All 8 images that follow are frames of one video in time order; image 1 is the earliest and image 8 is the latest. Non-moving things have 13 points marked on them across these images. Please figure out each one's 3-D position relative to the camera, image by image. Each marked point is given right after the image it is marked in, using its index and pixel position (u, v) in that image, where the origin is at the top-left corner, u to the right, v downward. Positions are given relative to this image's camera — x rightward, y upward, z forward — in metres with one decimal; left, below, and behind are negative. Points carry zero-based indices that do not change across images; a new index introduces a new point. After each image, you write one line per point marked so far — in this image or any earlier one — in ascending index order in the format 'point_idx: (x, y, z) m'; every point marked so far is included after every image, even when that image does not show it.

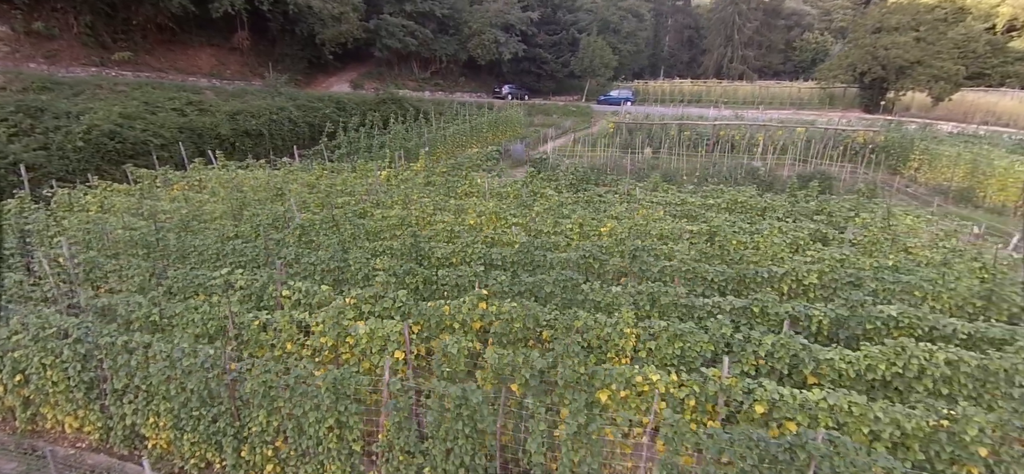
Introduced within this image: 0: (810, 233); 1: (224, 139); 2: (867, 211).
0: (+5.5, +0.1, +9.4) m
1: (-9.8, +3.4, +17.5) m
2: (+8.0, +0.6, +11.4) m
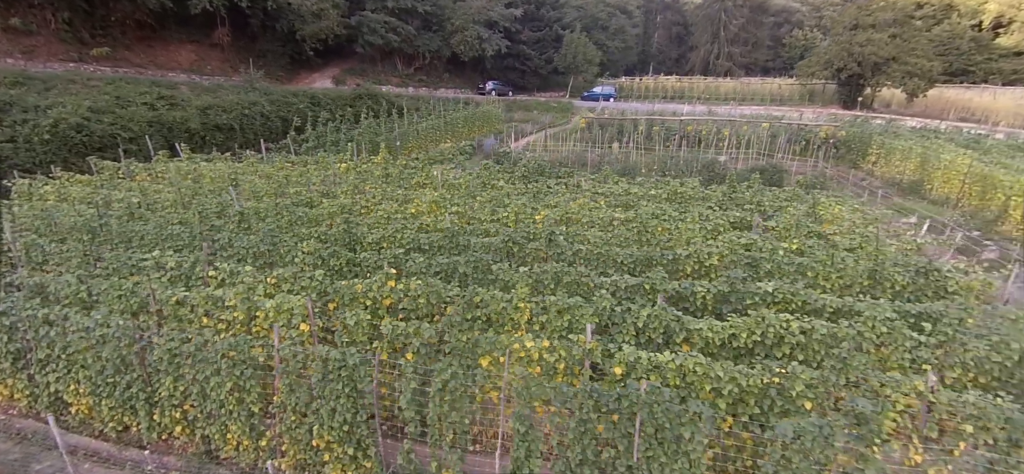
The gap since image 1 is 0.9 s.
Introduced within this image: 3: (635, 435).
0: (+4.3, +0.3, +9.9) m
1: (-11.1, +3.7, +17.8) m
2: (+6.7, +0.8, +11.9) m
3: (+1.1, -1.7, +4.3) m
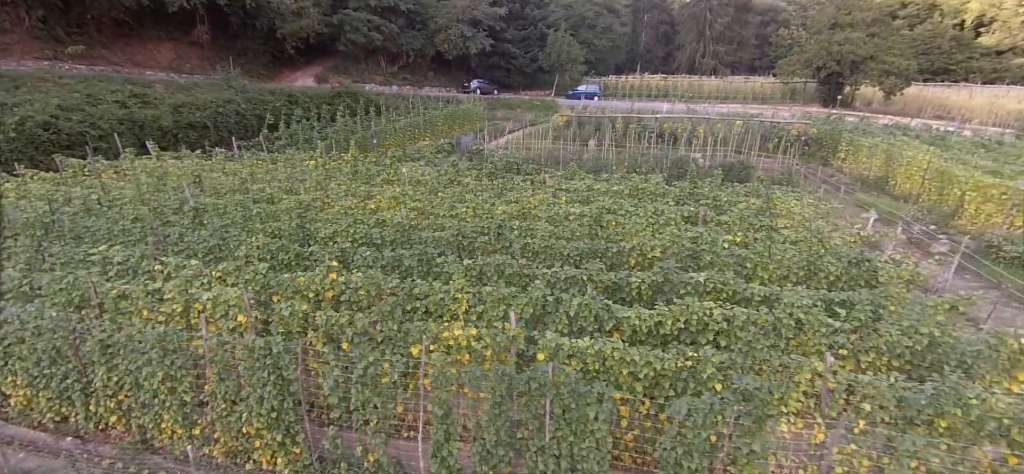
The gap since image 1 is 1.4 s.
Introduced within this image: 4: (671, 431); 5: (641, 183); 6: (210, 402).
0: (+3.5, +0.5, +10.1) m
1: (-12.1, +3.7, +17.8) m
2: (+5.9, +1.0, +12.1) m
3: (+0.3, -1.6, +4.5) m
4: (+1.3, -1.6, +4.2) m
5: (+3.2, +1.3, +12.4) m
6: (-3.1, -1.7, +5.2) m
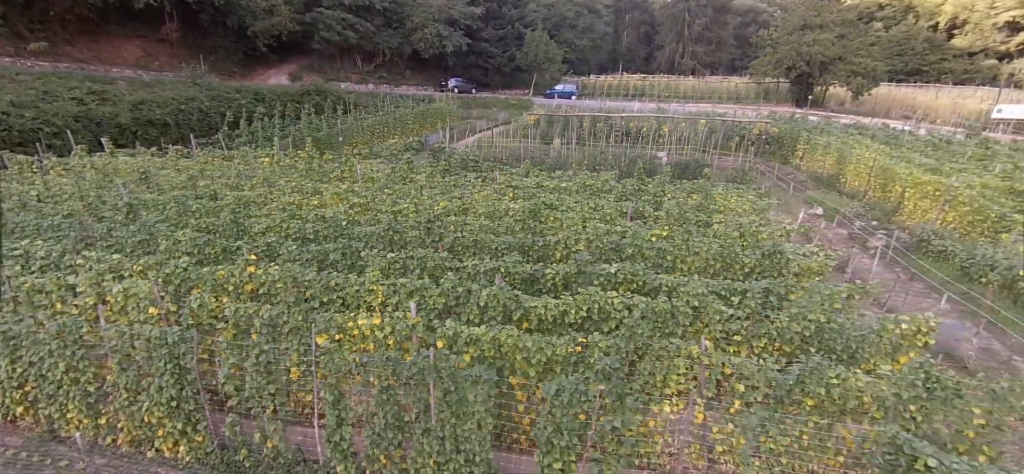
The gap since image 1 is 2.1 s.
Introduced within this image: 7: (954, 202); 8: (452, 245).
0: (+2.3, +0.6, +10.4) m
1: (-13.5, +3.8, +17.7) m
2: (+4.6, +1.1, +12.4) m
3: (-0.7, -1.5, +4.7) m
4: (+0.3, -1.5, +4.4) m
5: (+1.9, +1.4, +12.6) m
6: (-4.2, -1.6, +5.3) m
7: (+10.7, +0.8, +12.3) m
8: (-1.0, -0.1, +8.2) m
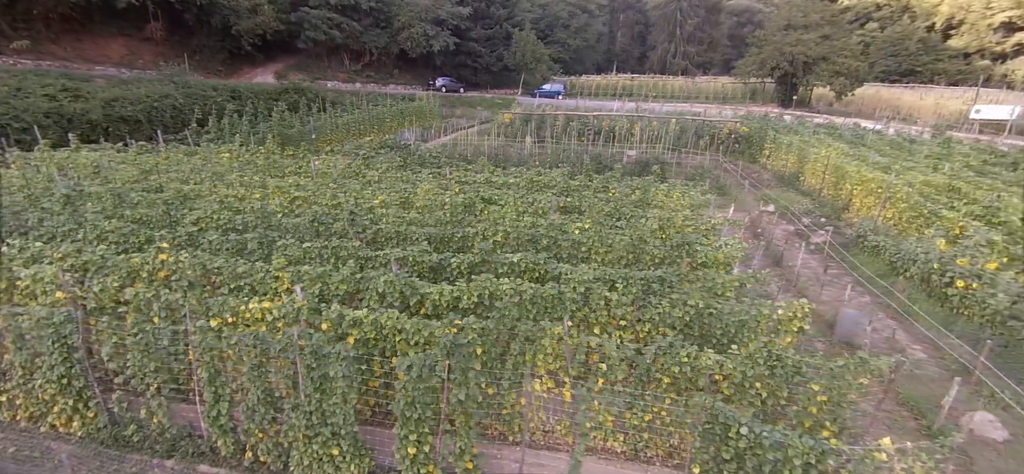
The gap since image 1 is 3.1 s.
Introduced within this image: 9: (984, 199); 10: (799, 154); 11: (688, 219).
0: (+1.0, +0.7, +10.6) m
1: (-14.8, +4.0, +18.0) m
2: (+3.3, +1.2, +12.6) m
3: (-2.1, -1.4, +4.9) m
4: (-1.1, -1.4, +4.7) m
5: (+0.6, +1.5, +12.9) m
6: (-5.5, -1.5, +5.6) m
7: (+9.4, +0.9, +12.5) m
8: (-2.3, 0.0, +8.5) m
9: (+10.4, +0.8, +11.1) m
10: (+10.6, +3.1, +18.7) m
11: (+3.5, +0.4, +10.1) m
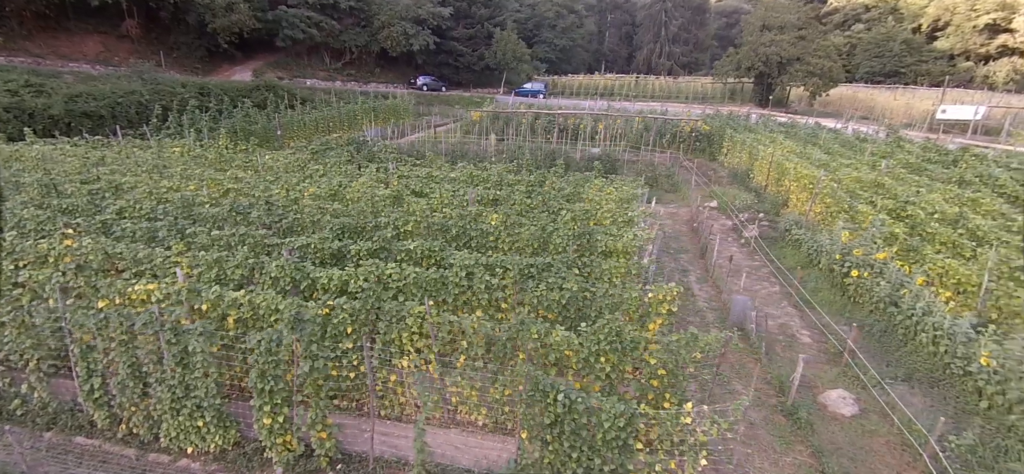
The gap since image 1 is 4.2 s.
0: (-0.6, +0.9, +10.9) m
1: (-16.3, +4.2, +18.2) m
2: (+1.8, +1.4, +13.0) m
3: (-3.6, -1.2, +5.2) m
4: (-2.6, -1.2, +5.0) m
5: (-0.9, +1.7, +13.2) m
6: (-7.0, -1.3, +5.9) m
7: (+7.8, +1.0, +12.8) m
8: (-3.8, +0.2, +8.8) m
9: (+8.8, +1.0, +11.5) m
10: (+9.0, +3.2, +19.1) m
11: (+2.0, +0.5, +10.4) m
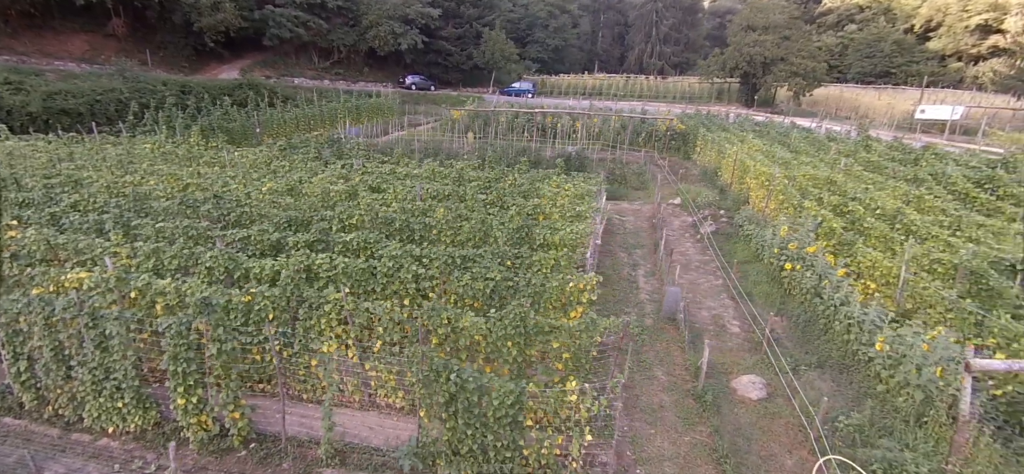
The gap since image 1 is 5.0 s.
0: (-1.6, +1.0, +11.2) m
1: (-17.4, +4.3, +18.4) m
2: (+0.7, +1.5, +13.2) m
3: (-4.6, -1.1, +5.4) m
4: (-3.6, -1.1, +5.2) m
5: (-1.9, +1.8, +13.4) m
6: (-8.0, -1.1, +6.1) m
7: (+6.8, +1.1, +13.1) m
8: (-4.8, +0.3, +9.0) m
9: (+7.8, +1.1, +11.7) m
10: (+7.9, +3.3, +19.4) m
11: (+1.0, +0.6, +10.7) m
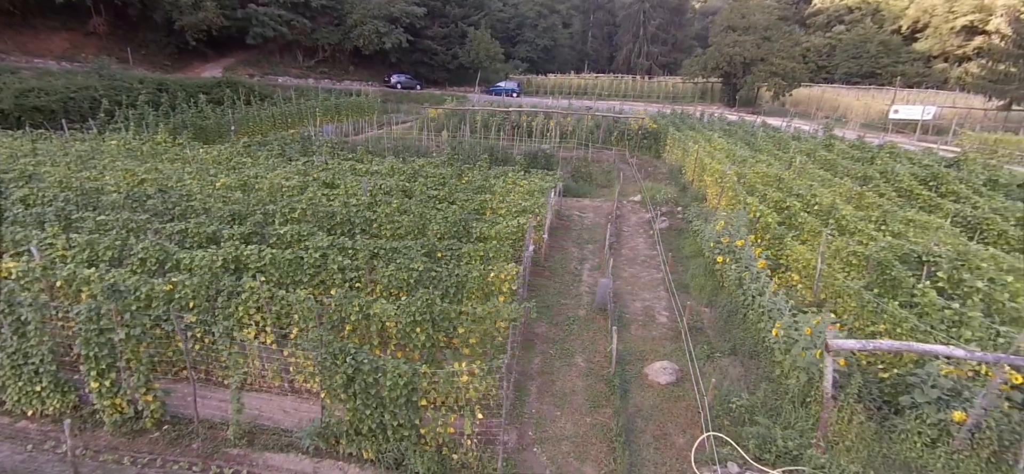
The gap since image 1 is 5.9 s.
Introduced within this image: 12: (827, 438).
0: (-2.7, +1.1, +11.4) m
1: (-18.5, +4.5, +18.5) m
2: (-0.4, +1.6, +13.5) m
3: (-5.7, -0.9, +5.6) m
4: (-4.6, -1.0, +5.4) m
5: (-3.1, +2.0, +13.6) m
6: (-9.1, -1.0, +6.3) m
7: (+5.7, +1.3, +13.4) m
8: (-5.9, +0.4, +9.2) m
9: (+6.7, +1.2, +12.0) m
10: (+6.8, +3.5, +19.7) m
11: (-0.1, +0.8, +10.9) m
12: (+3.2, -2.0, +5.1) m
